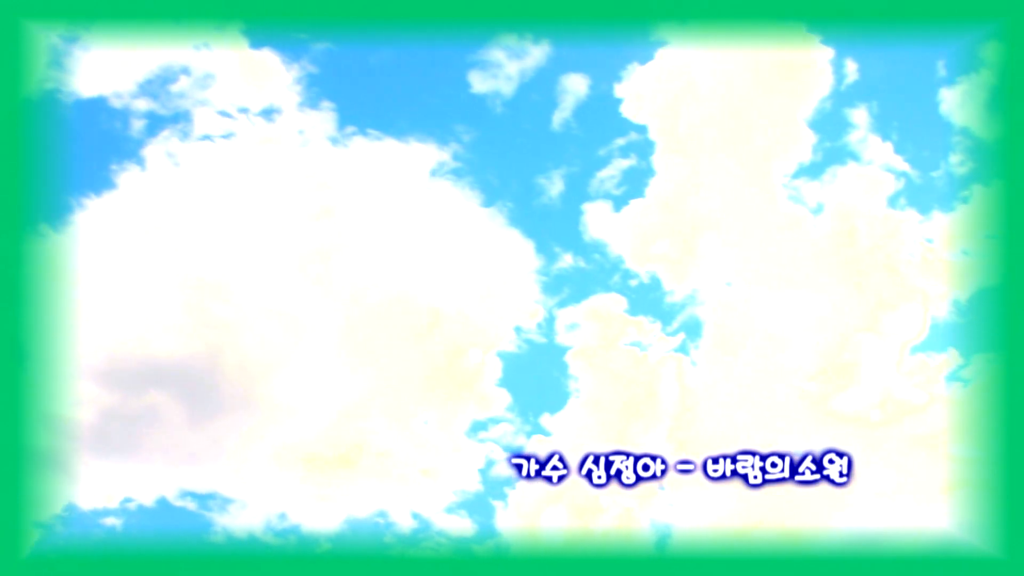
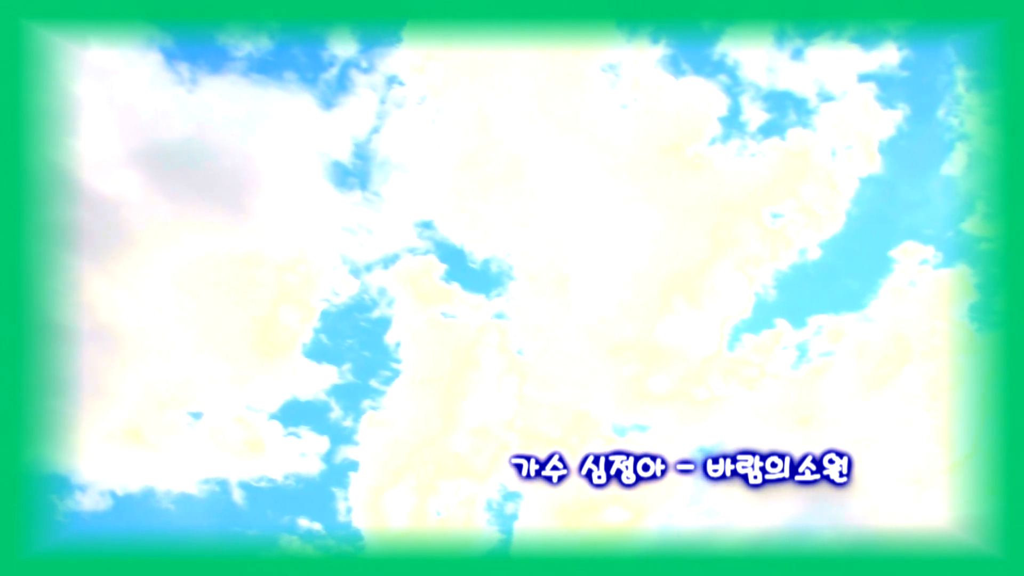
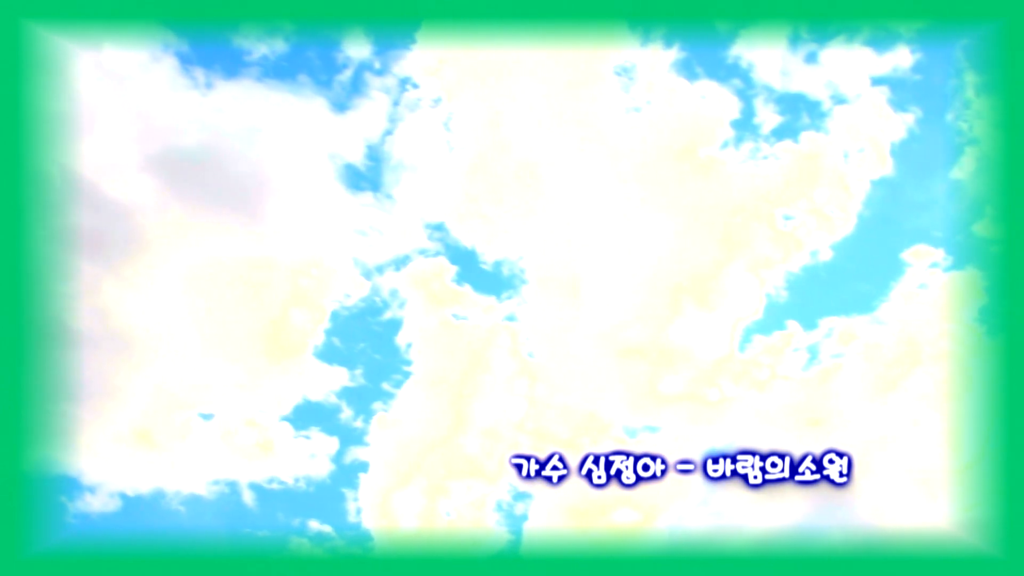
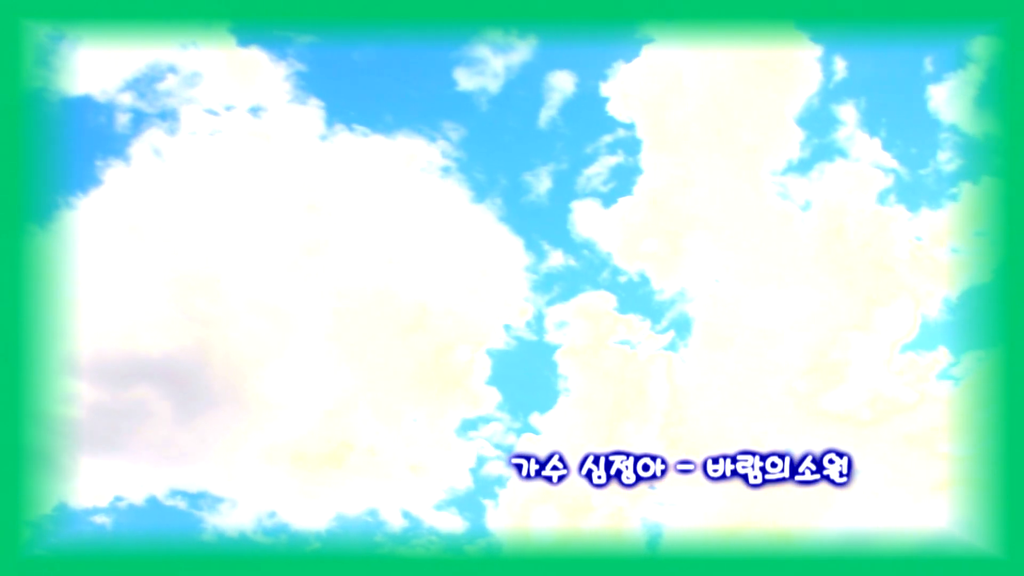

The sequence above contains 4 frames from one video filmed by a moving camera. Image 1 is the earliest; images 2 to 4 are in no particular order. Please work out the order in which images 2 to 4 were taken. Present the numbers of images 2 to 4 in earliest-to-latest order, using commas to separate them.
4, 3, 2
